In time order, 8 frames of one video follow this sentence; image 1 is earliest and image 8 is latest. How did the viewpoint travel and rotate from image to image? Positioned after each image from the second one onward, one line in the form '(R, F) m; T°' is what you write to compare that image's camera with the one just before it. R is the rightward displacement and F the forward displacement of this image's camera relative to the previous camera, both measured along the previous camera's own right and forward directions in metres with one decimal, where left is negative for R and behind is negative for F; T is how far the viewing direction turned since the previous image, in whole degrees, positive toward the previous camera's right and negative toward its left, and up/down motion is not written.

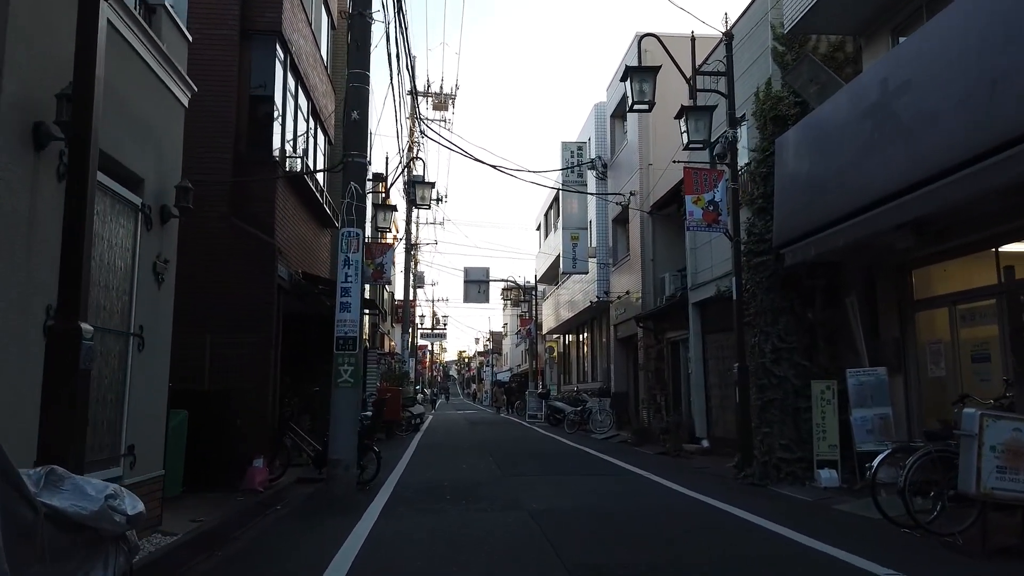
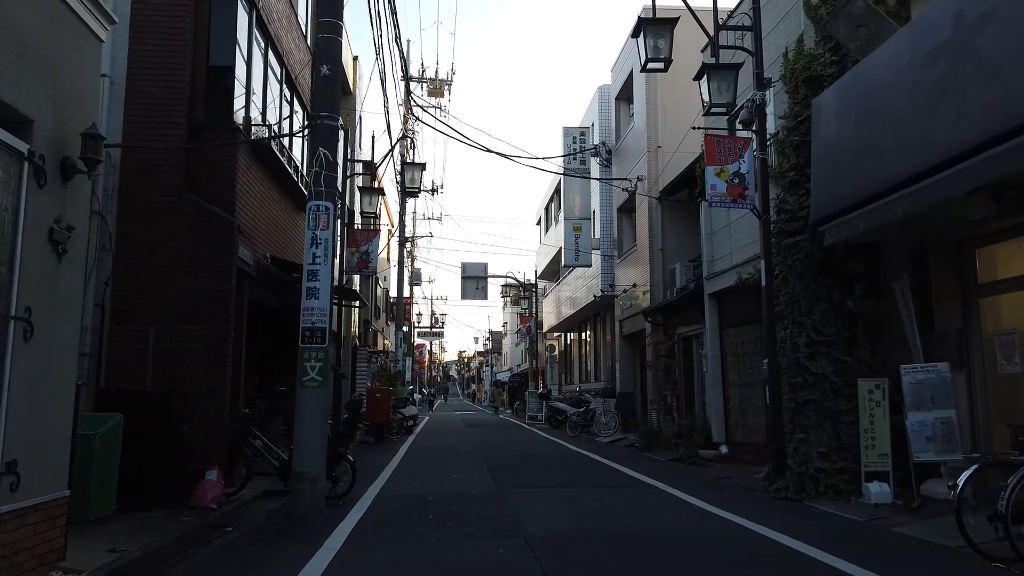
(+0.1, +1.6) m; 0°
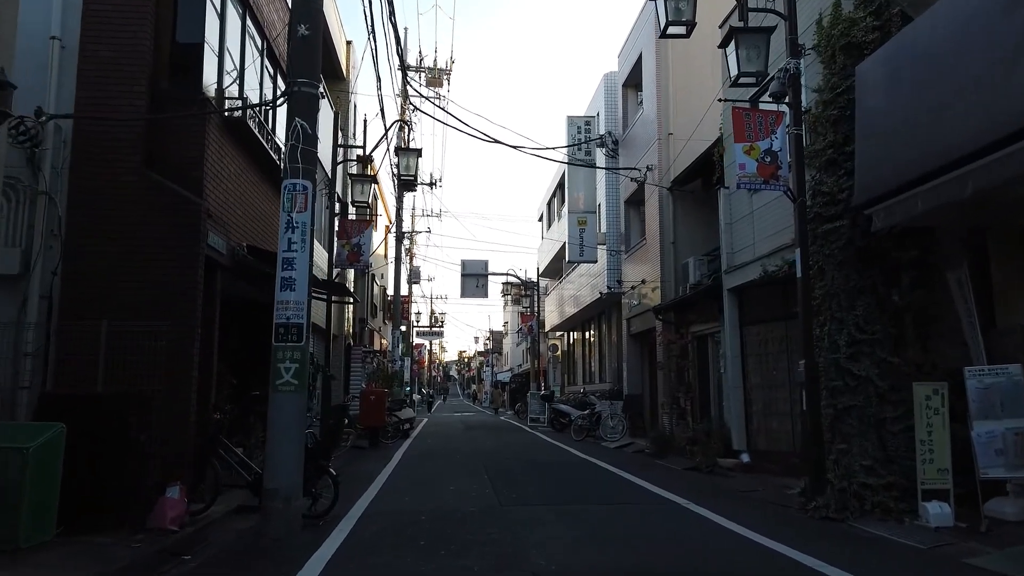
(0.0, +1.2) m; 0°
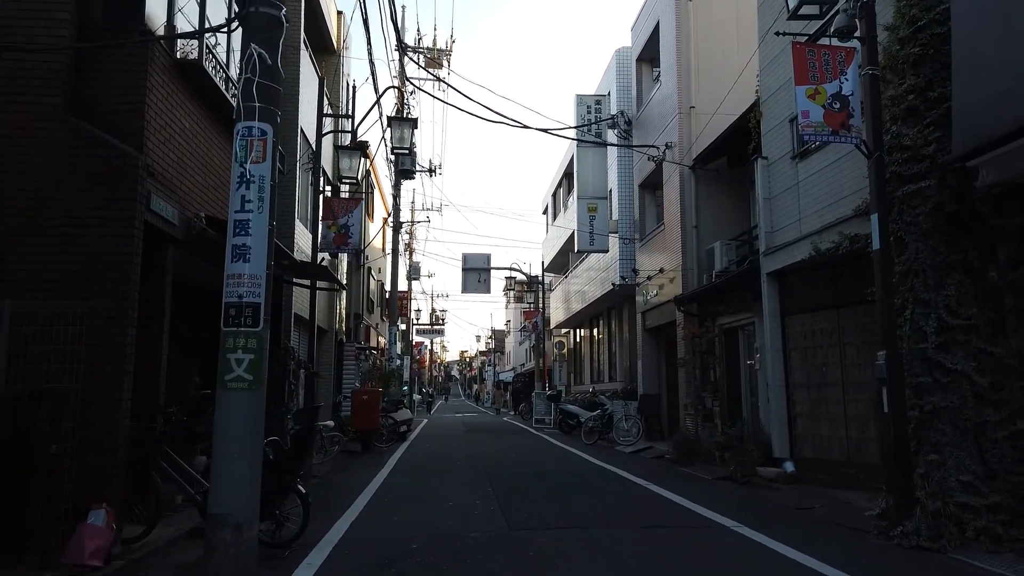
(-0.1, +1.8) m; 0°
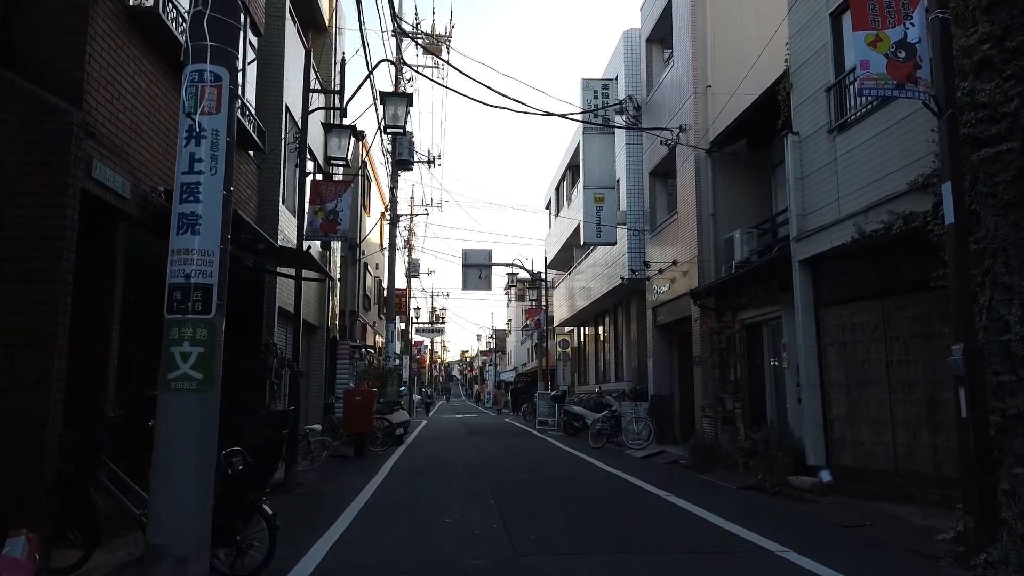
(0.0, +1.2) m; 0°
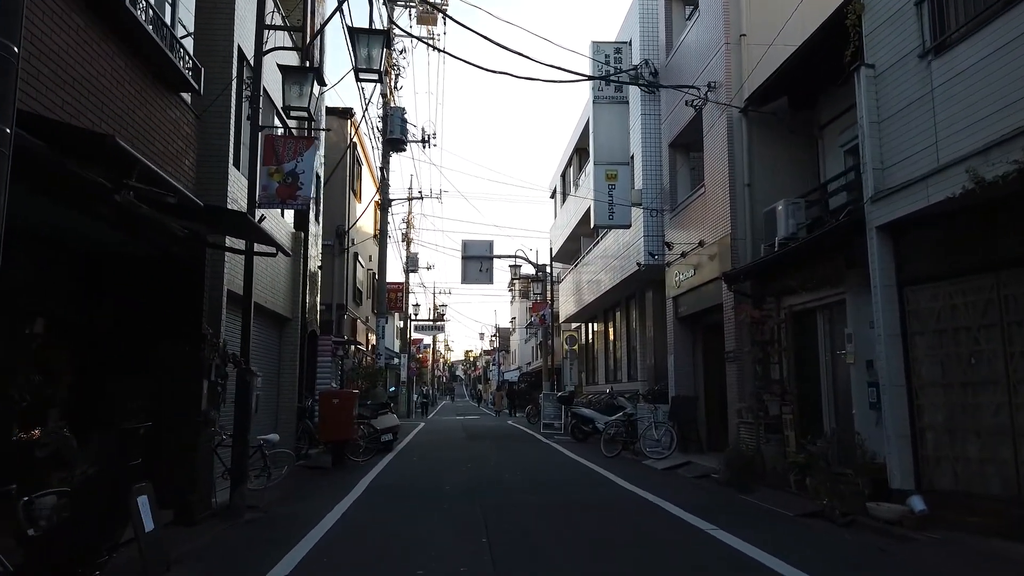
(+0.1, +2.4) m; 0°
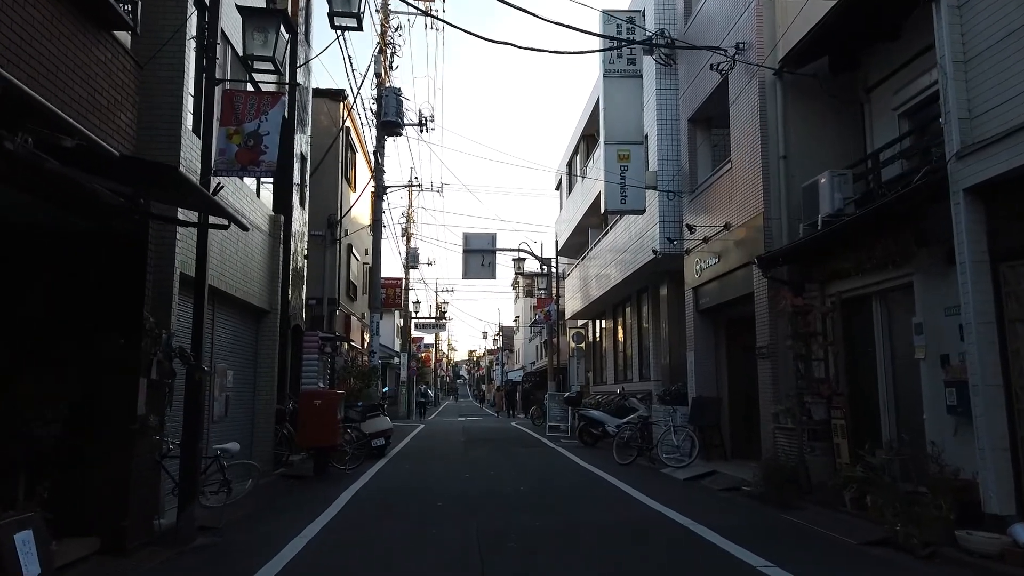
(0.0, +1.6) m; 0°
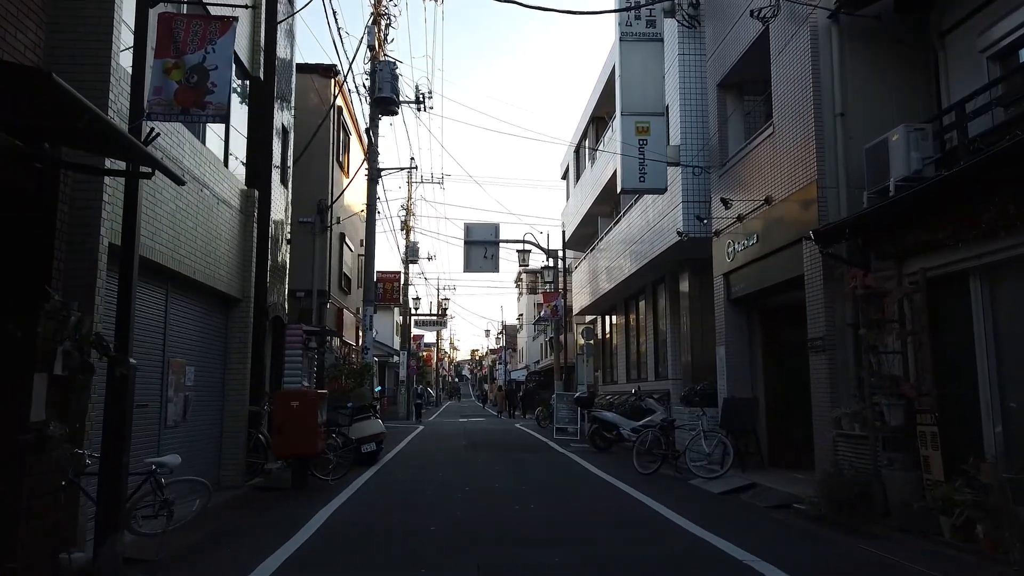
(-0.1, +1.8) m; 0°
